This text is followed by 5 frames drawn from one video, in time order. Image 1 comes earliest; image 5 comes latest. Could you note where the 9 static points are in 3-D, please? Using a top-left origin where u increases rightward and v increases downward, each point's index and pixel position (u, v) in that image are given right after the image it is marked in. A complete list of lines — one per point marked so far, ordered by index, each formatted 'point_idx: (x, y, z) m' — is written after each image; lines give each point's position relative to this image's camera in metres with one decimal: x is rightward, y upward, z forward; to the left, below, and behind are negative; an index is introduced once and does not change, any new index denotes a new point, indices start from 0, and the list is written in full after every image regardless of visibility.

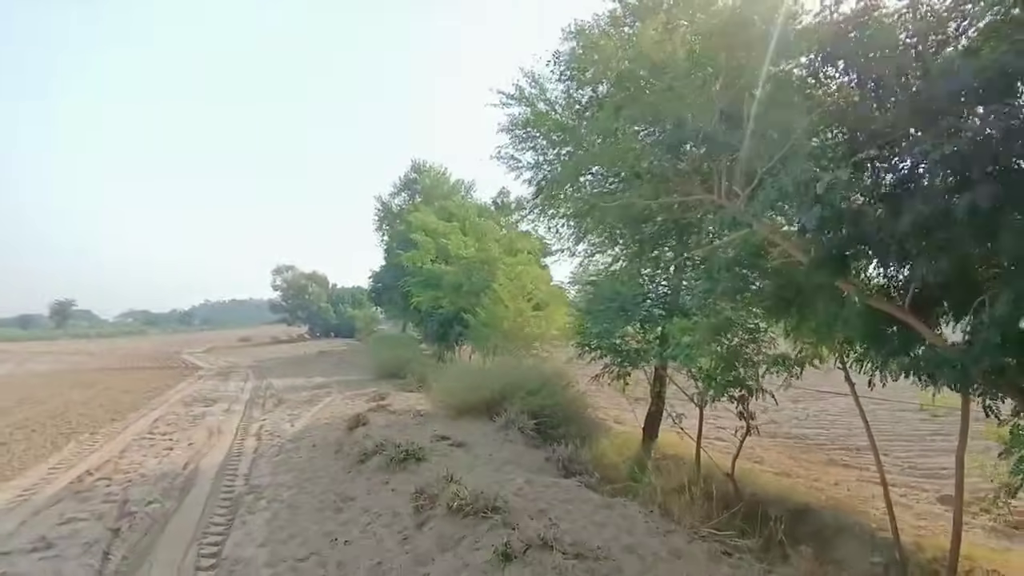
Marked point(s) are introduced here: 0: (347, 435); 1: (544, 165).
0: (-2.4, -2.3, +8.7) m
1: (+0.9, +3.4, +16.0) m
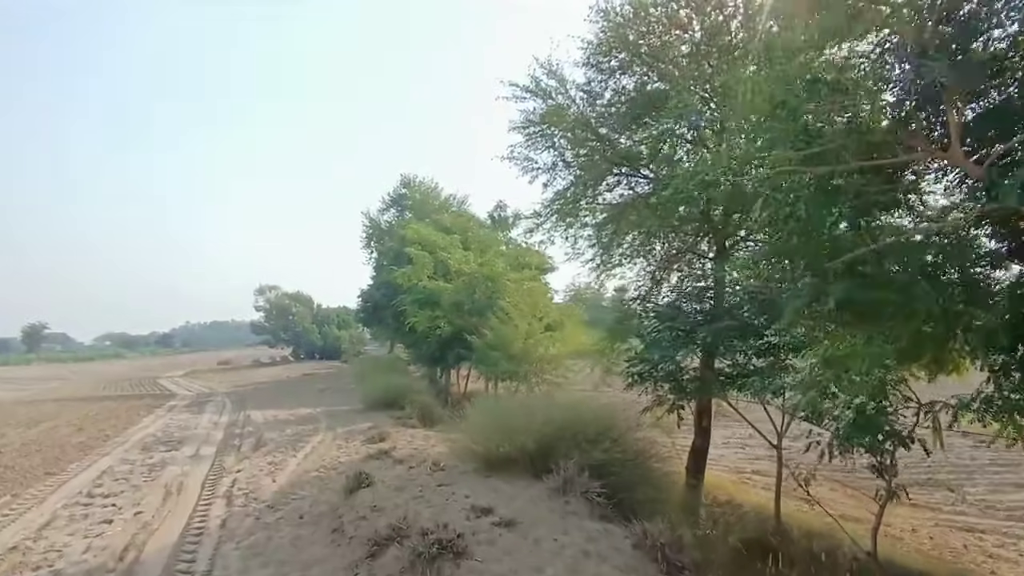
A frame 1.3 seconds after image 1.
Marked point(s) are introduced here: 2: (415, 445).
0: (-1.9, -2.5, +6.7) m
1: (+1.2, +2.9, +14.3) m
2: (-1.5, -2.6, +9.6) m
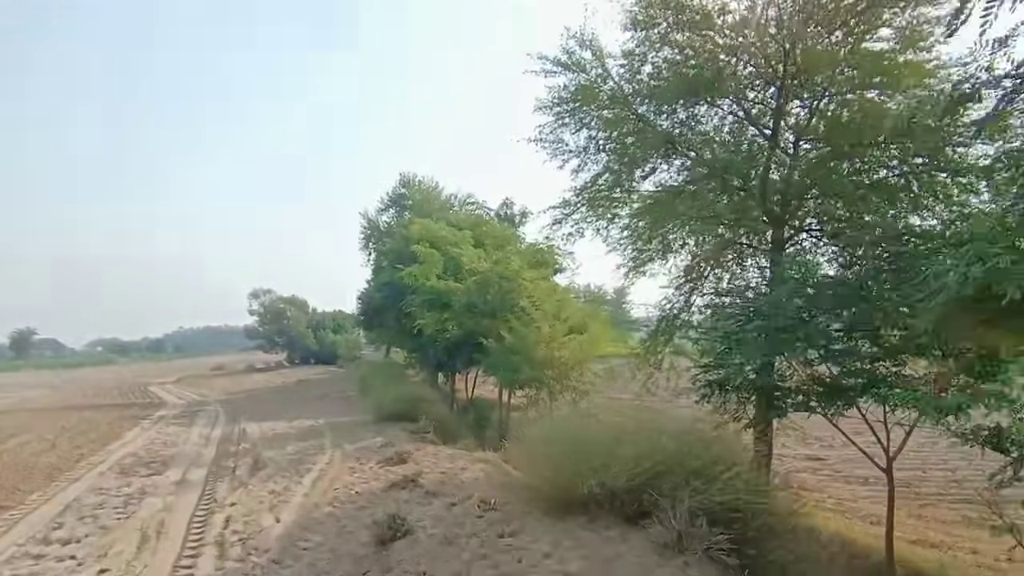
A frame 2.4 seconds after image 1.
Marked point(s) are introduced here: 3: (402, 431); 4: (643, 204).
0: (-1.2, -2.4, +5.2) m
1: (+1.8, +3.0, +12.8) m
2: (-0.9, -2.5, +8.1) m
3: (-2.3, -3.0, +12.4) m
4: (+2.9, +1.8, +12.5) m
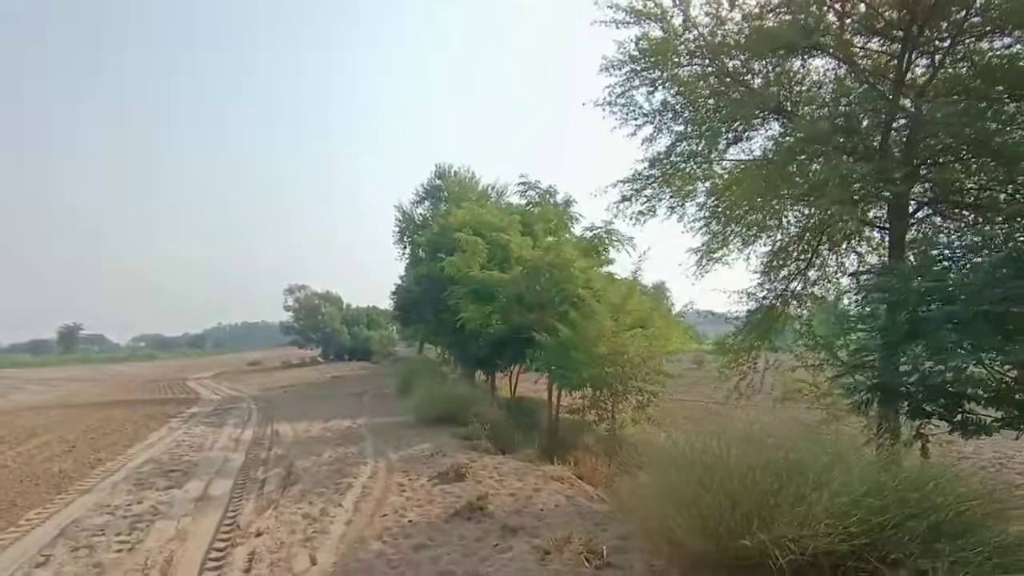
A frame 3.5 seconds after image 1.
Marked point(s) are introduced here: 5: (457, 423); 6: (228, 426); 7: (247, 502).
0: (-0.4, -2.2, +3.7) m
1: (+3.0, +3.3, +11.2) m
2: (0.0, -2.3, +6.6) m
3: (-1.2, -2.8, +11.0) m
4: (+4.0, +2.1, +10.8) m
5: (-1.2, -2.9, +12.4) m
6: (-7.0, -3.4, +14.3) m
7: (-3.2, -2.6, +7.0) m
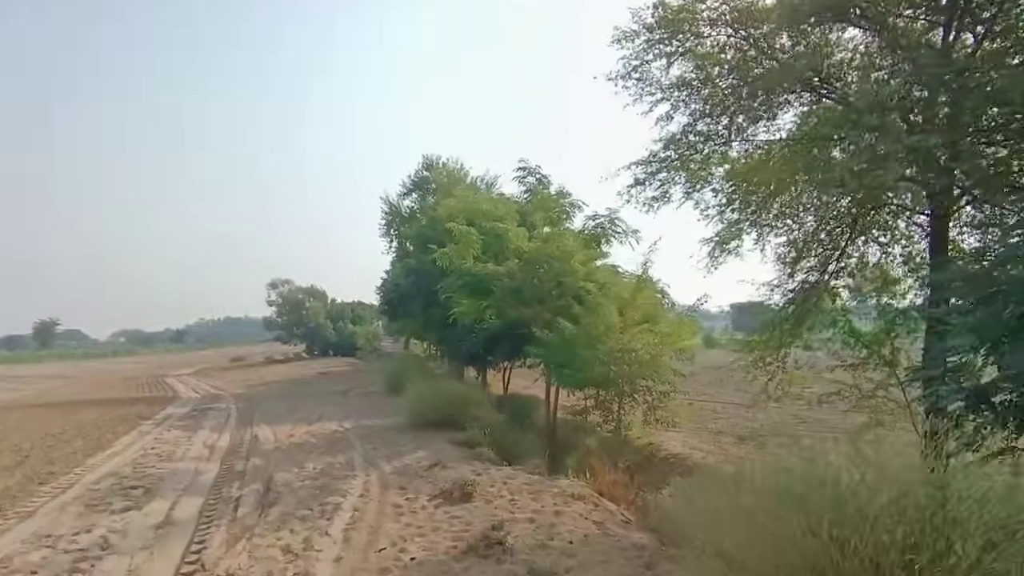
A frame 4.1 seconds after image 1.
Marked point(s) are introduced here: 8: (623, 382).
0: (-0.2, -2.1, +2.8) m
1: (+3.0, +3.4, +10.2) m
2: (+0.2, -2.2, +5.6) m
3: (-1.1, -2.7, +10.0) m
4: (+4.1, +2.2, +9.9) m
5: (-1.2, -2.7, +11.5) m
6: (-7.0, -3.2, +13.2) m
7: (-3.0, -2.5, +6.0) m
8: (+2.4, -1.9, +12.5) m
